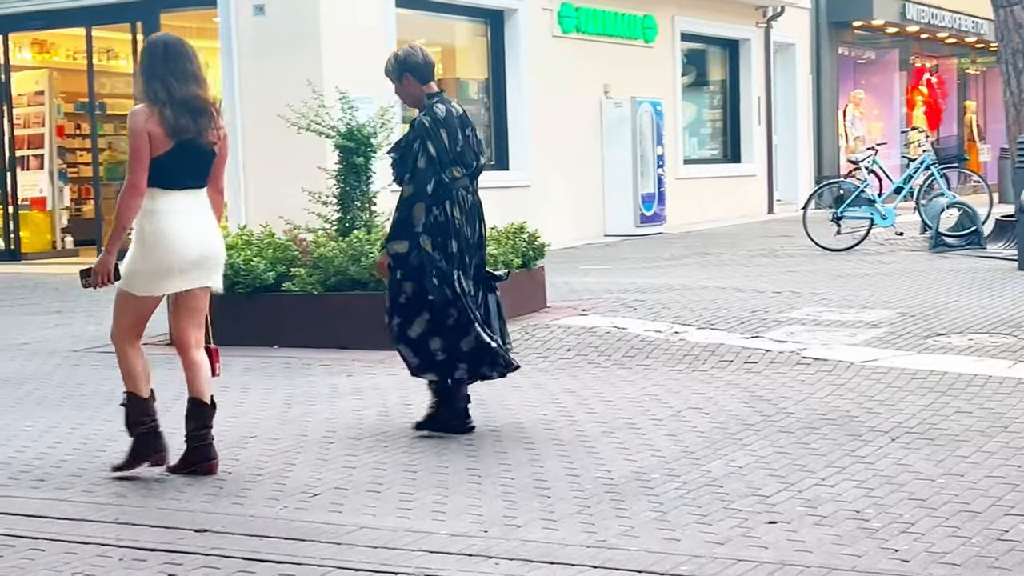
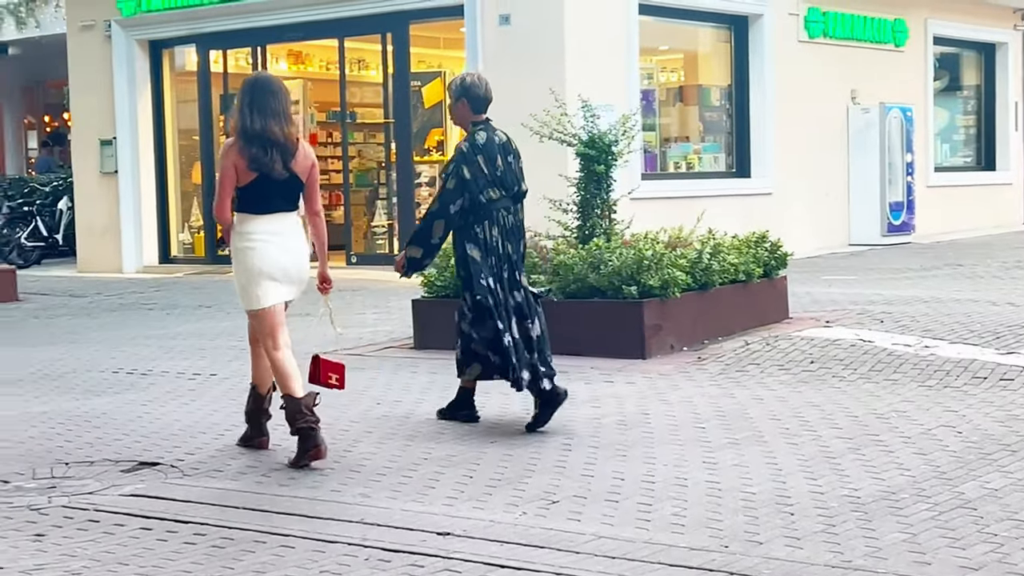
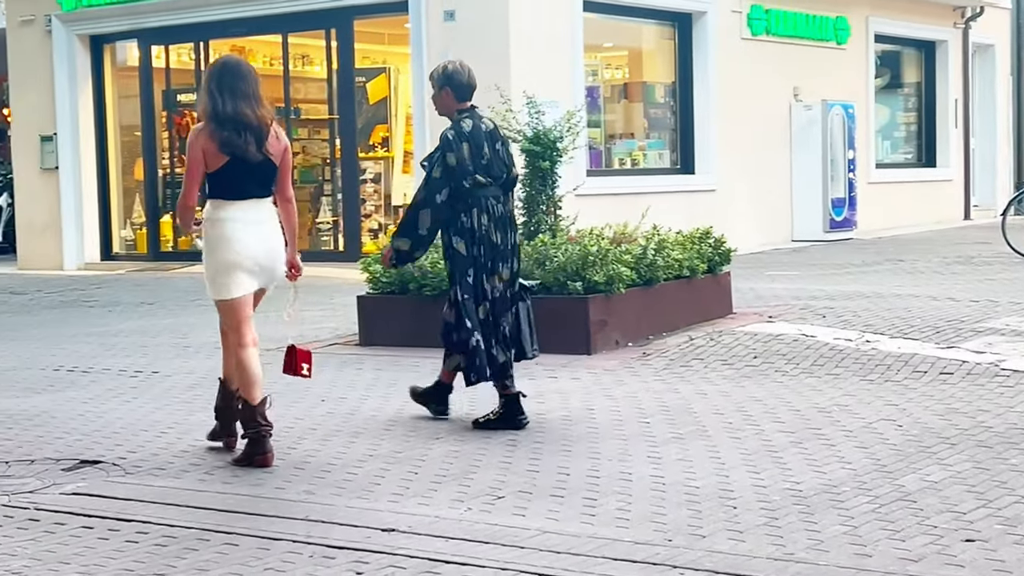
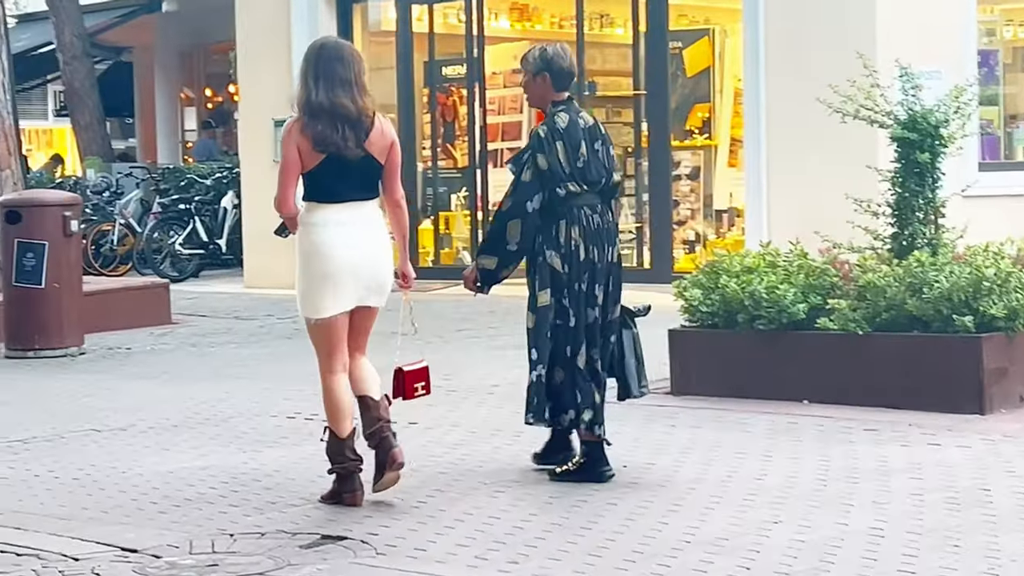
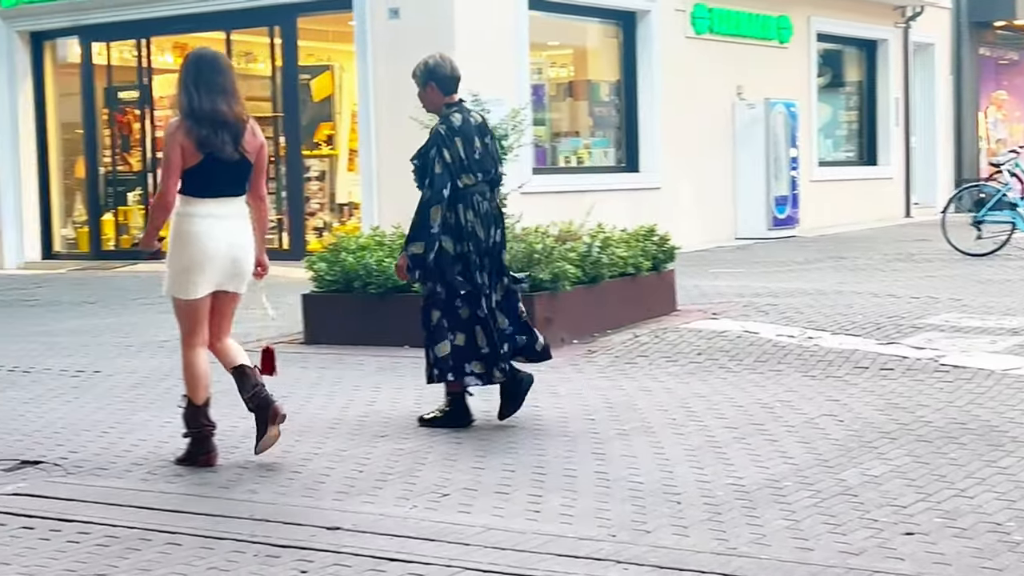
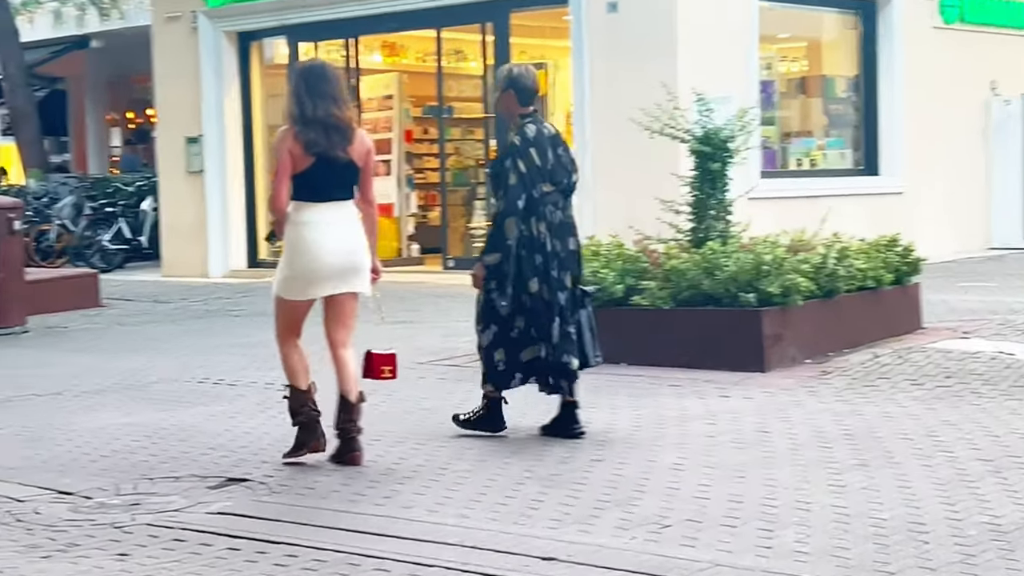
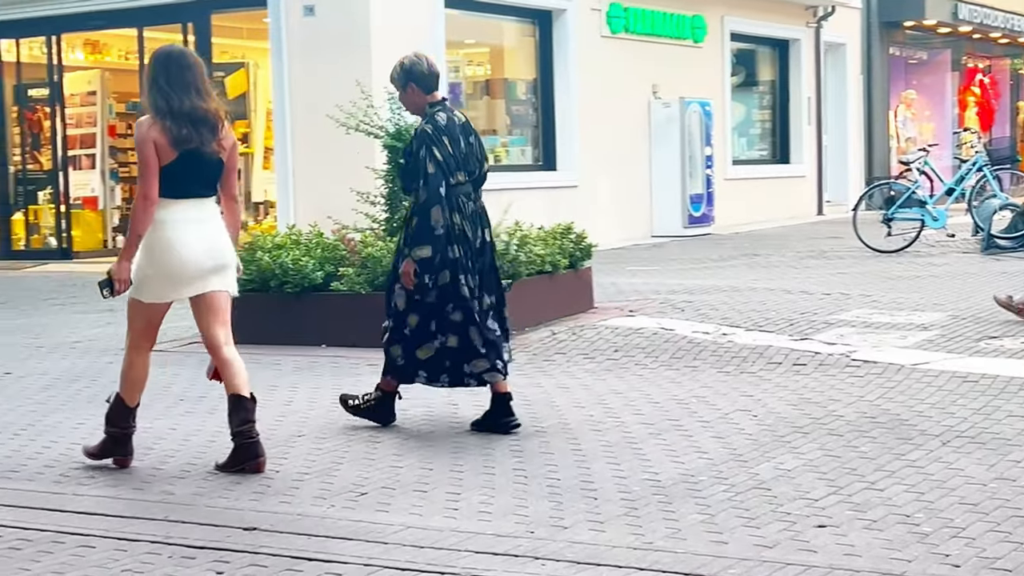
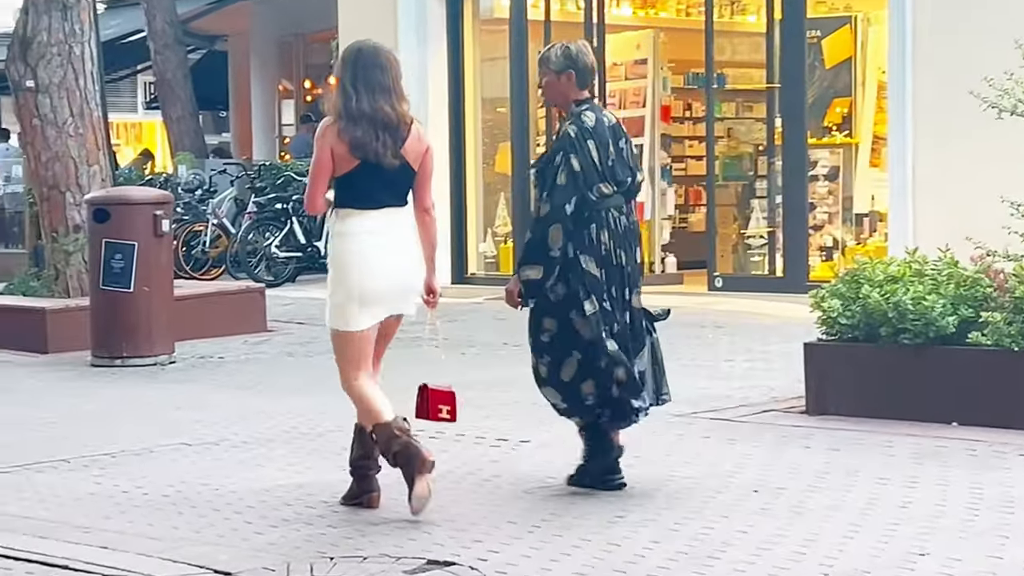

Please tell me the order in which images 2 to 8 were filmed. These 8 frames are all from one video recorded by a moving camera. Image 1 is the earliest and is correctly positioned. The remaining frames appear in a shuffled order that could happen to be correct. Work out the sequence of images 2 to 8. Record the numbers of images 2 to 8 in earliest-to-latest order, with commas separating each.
7, 5, 3, 2, 6, 4, 8
